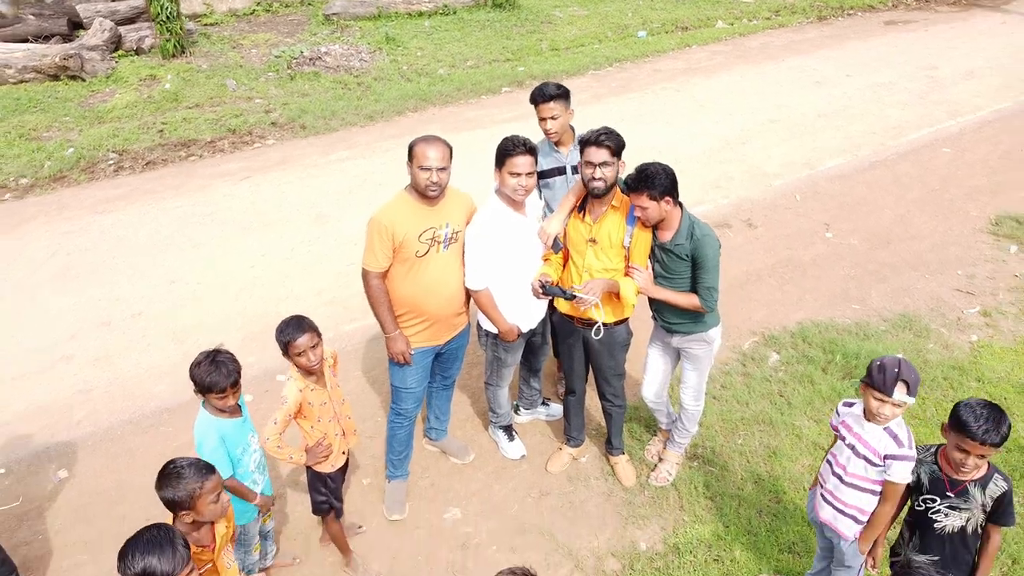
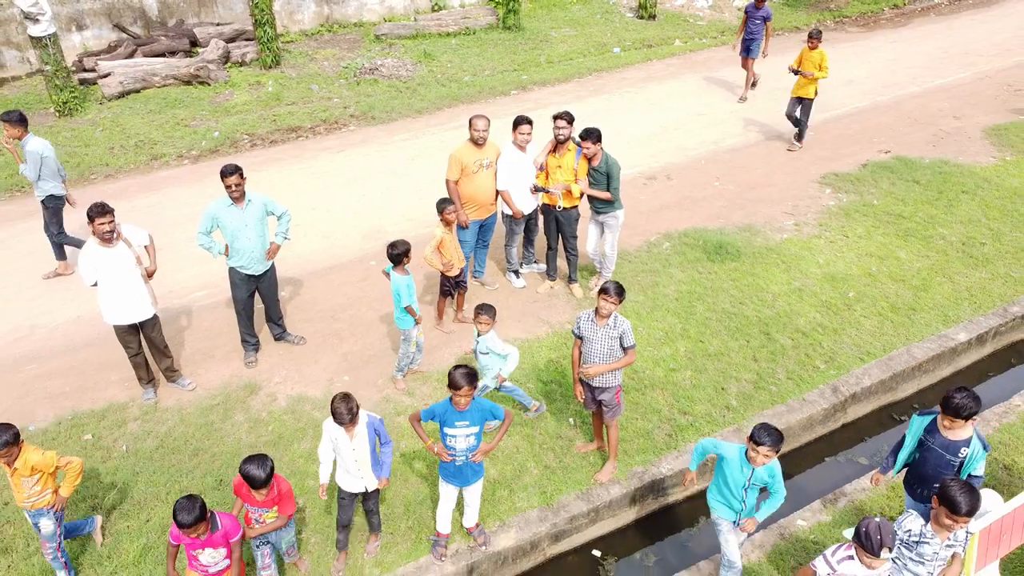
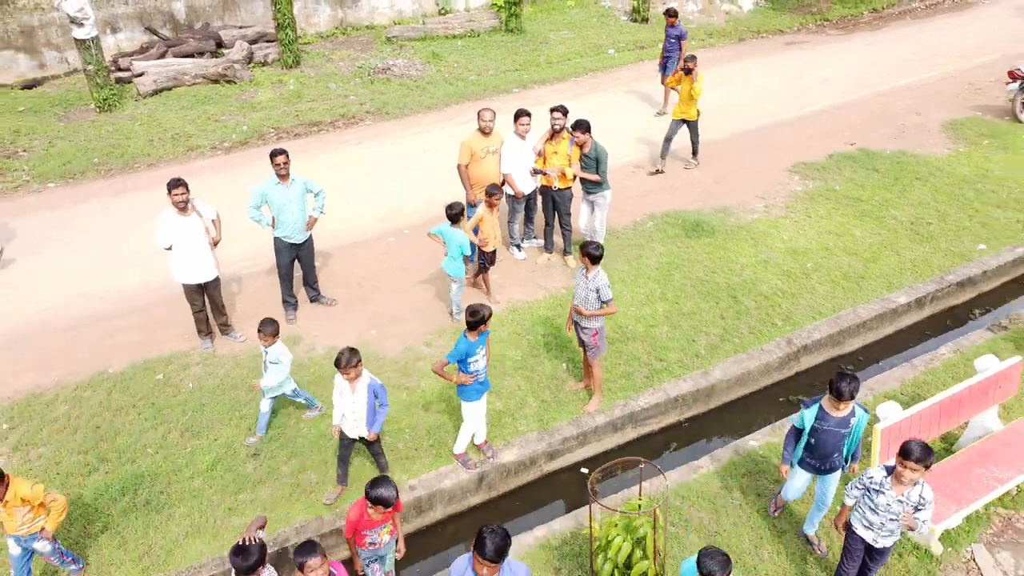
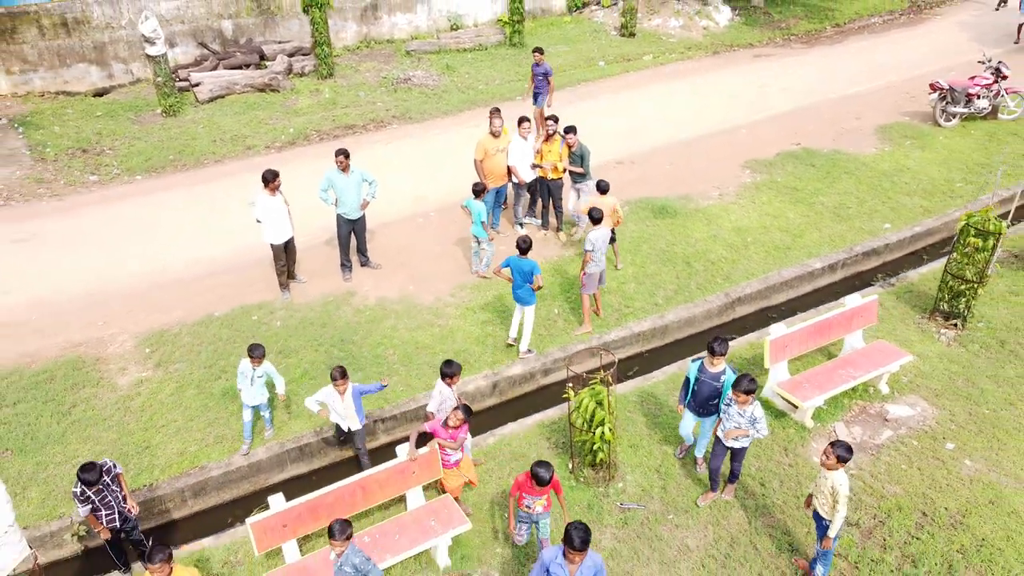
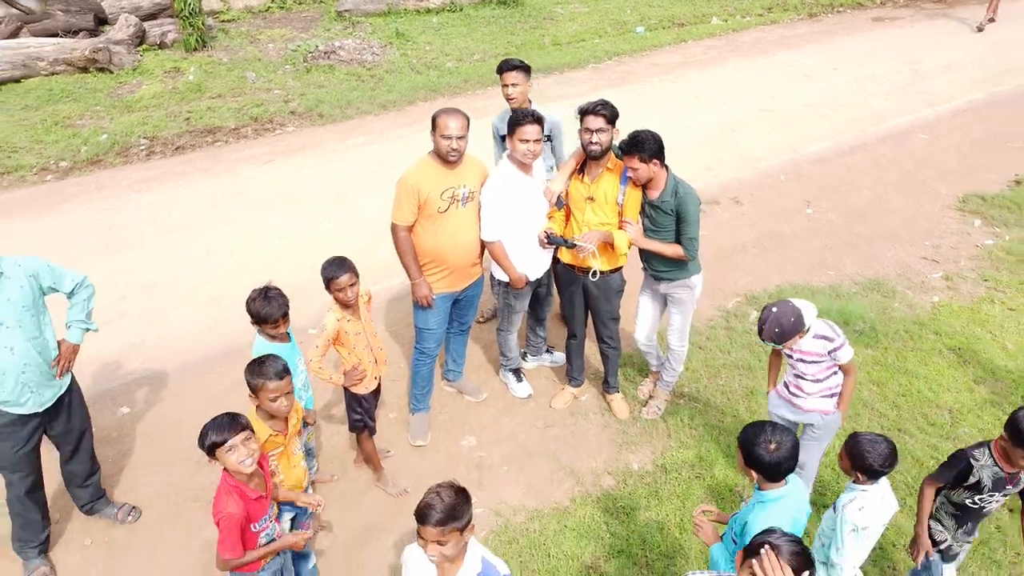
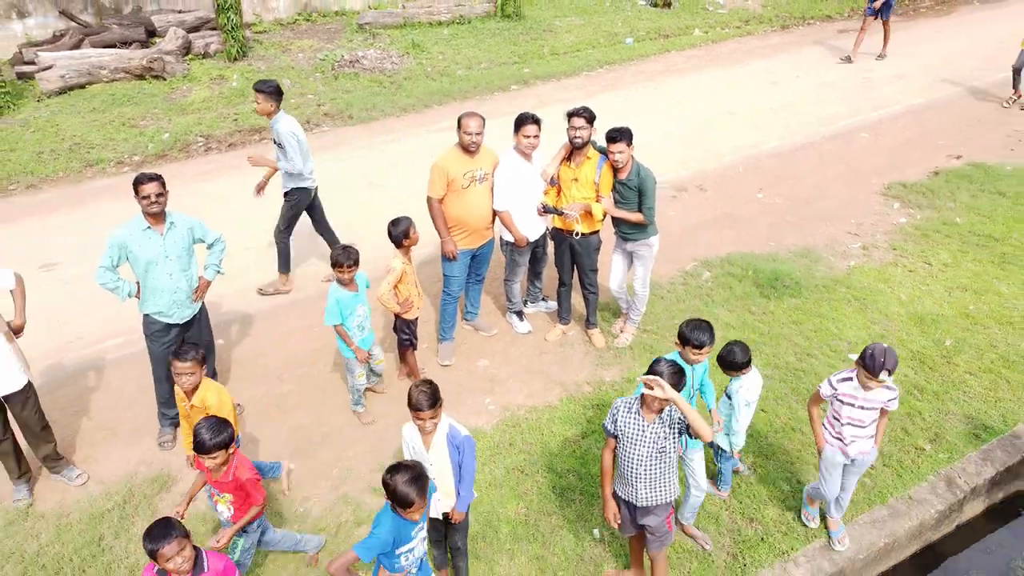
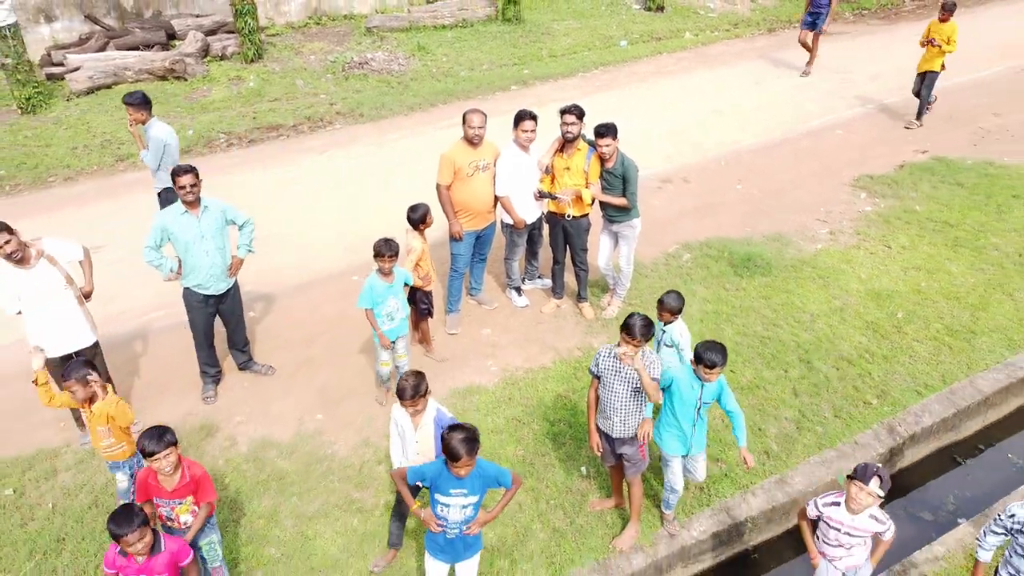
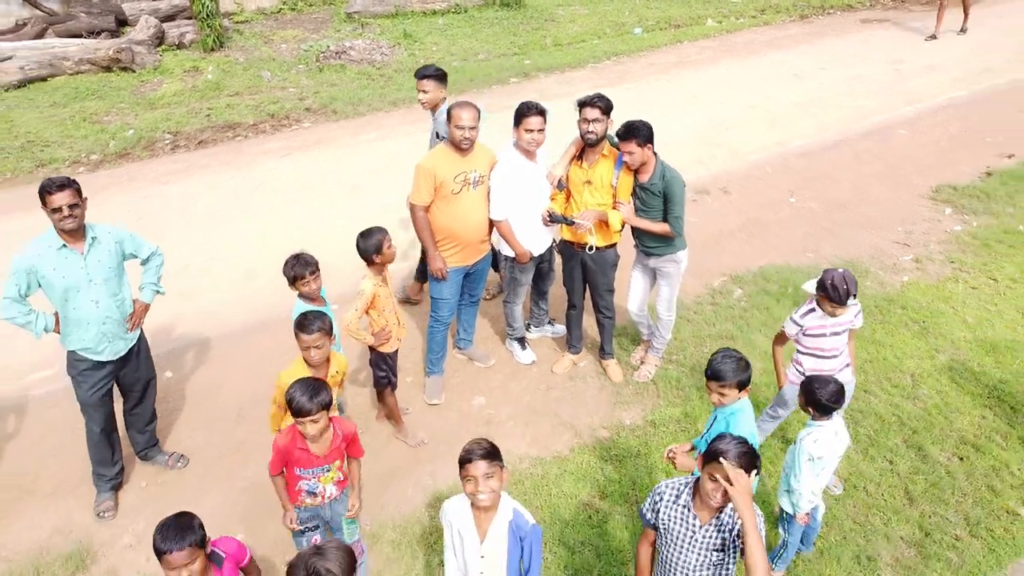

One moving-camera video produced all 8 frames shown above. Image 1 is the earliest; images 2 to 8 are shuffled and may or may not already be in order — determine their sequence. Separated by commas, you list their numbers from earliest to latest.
5, 8, 6, 7, 2, 3, 4
